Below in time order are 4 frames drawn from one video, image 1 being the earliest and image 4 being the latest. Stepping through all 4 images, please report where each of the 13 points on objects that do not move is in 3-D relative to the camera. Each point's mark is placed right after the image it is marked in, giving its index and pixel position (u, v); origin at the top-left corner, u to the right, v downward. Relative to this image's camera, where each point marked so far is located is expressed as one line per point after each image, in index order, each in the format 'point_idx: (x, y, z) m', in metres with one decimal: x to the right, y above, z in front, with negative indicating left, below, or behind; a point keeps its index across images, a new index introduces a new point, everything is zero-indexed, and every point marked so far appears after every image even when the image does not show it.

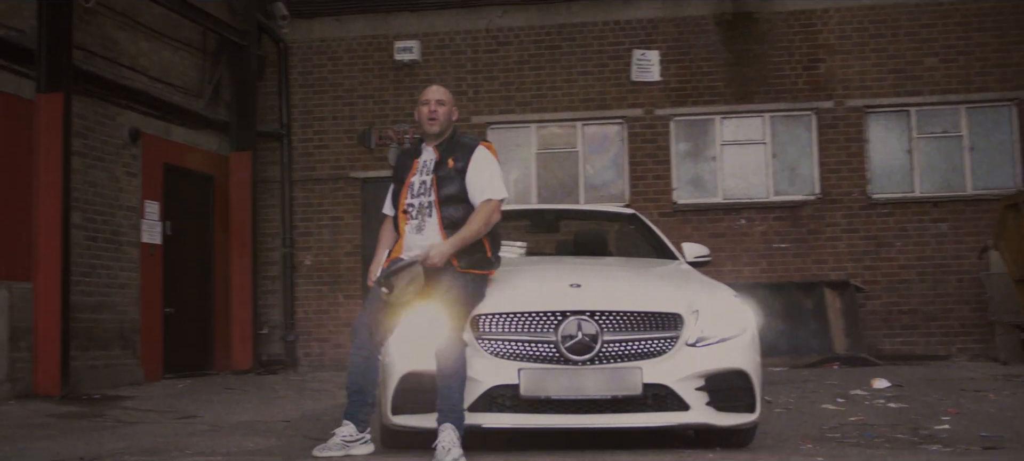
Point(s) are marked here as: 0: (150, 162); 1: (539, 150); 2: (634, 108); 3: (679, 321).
0: (-3.7, +0.7, +11.3) m
1: (+0.3, +1.0, +13.3) m
2: (+1.5, +1.5, +13.2) m
3: (+0.9, -0.5, +6.0) m
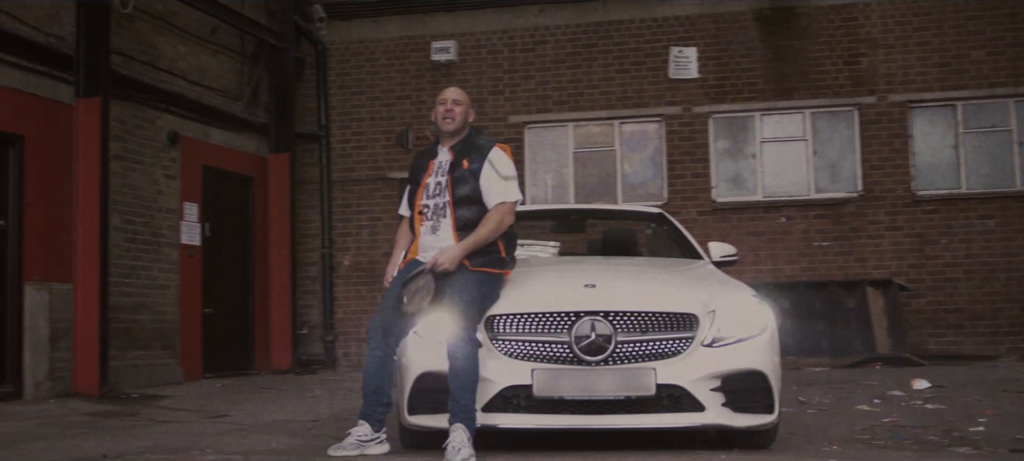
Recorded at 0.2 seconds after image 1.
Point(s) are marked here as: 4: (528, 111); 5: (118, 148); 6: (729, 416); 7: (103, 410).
0: (-3.4, +0.7, +11.5) m
1: (+0.8, +1.0, +13.2) m
2: (+1.9, +1.5, +13.1) m
3: (+1.0, -0.5, +6.0) m
4: (+0.2, +1.4, +13.3) m
5: (-3.8, +0.8, +10.5) m
6: (+1.2, -1.0, +5.9) m
7: (-3.3, -1.4, +8.8) m
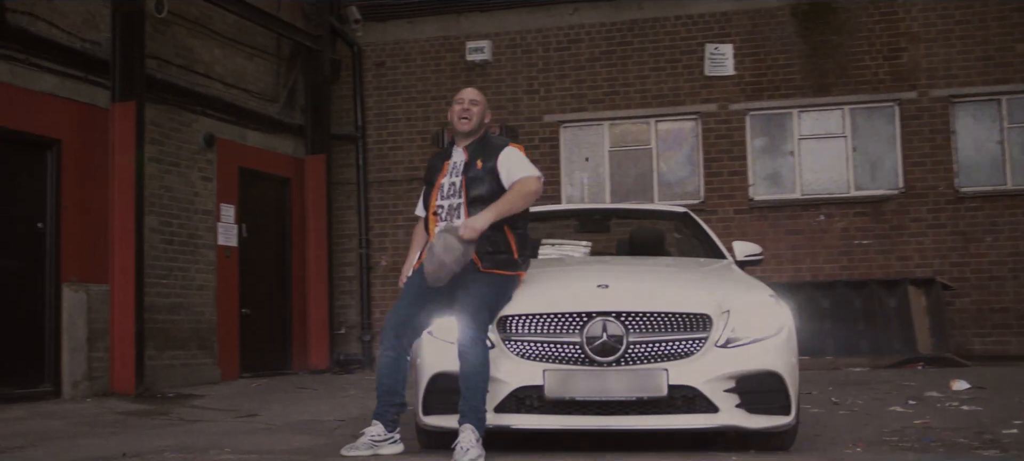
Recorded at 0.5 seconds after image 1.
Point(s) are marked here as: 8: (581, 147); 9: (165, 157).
0: (-3.0, +0.7, +11.7) m
1: (+1.2, +1.0, +13.2) m
2: (+2.3, +1.5, +13.0) m
3: (+1.1, -0.5, +5.9) m
4: (+0.6, +1.4, +13.2) m
5: (-3.5, +0.8, +10.7) m
6: (+1.2, -1.0, +5.8) m
7: (-3.1, -1.5, +9.0) m
8: (+0.8, +1.0, +13.2) m
9: (-3.4, +0.7, +10.8) m
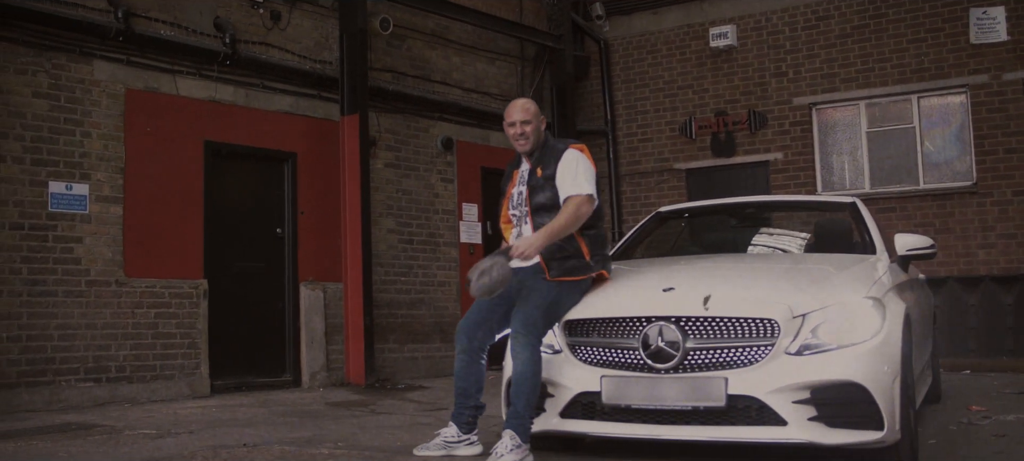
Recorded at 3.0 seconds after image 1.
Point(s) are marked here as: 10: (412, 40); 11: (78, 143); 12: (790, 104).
0: (-0.5, +0.7, +12.2) m
1: (+4.0, +1.1, +12.1) m
2: (+4.9, +1.7, +11.6) m
3: (+1.3, -0.5, +5.4) m
4: (+3.4, +1.6, +12.4) m
5: (-1.3, +0.8, +11.5) m
6: (+1.5, -1.0, +5.3) m
7: (-1.4, -1.5, +9.7) m
8: (+3.6, +1.1, +12.3) m
9: (-1.2, +0.7, +11.6) m
10: (-1.1, +2.0, +11.8) m
11: (-3.5, +0.7, +8.9) m
12: (+3.2, +1.4, +12.5) m
